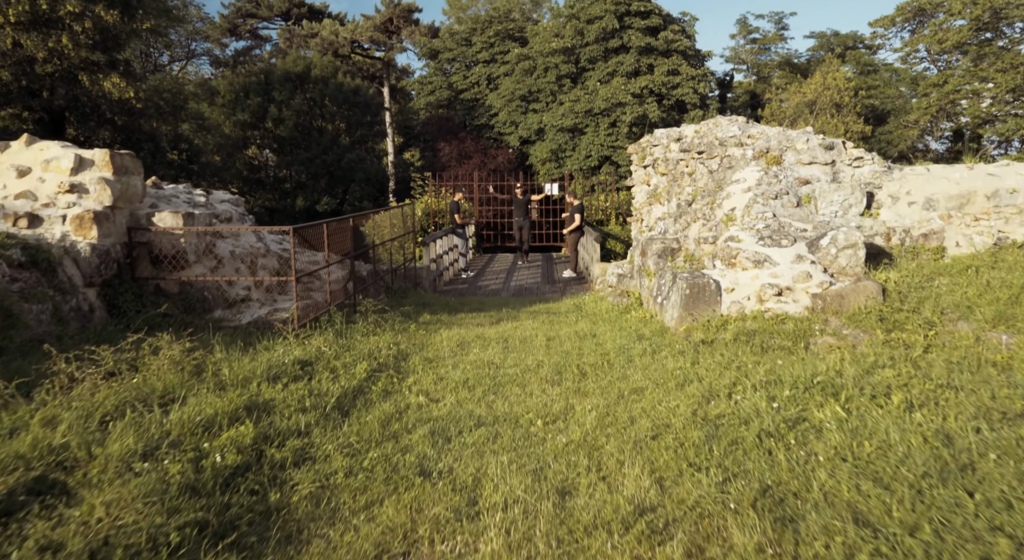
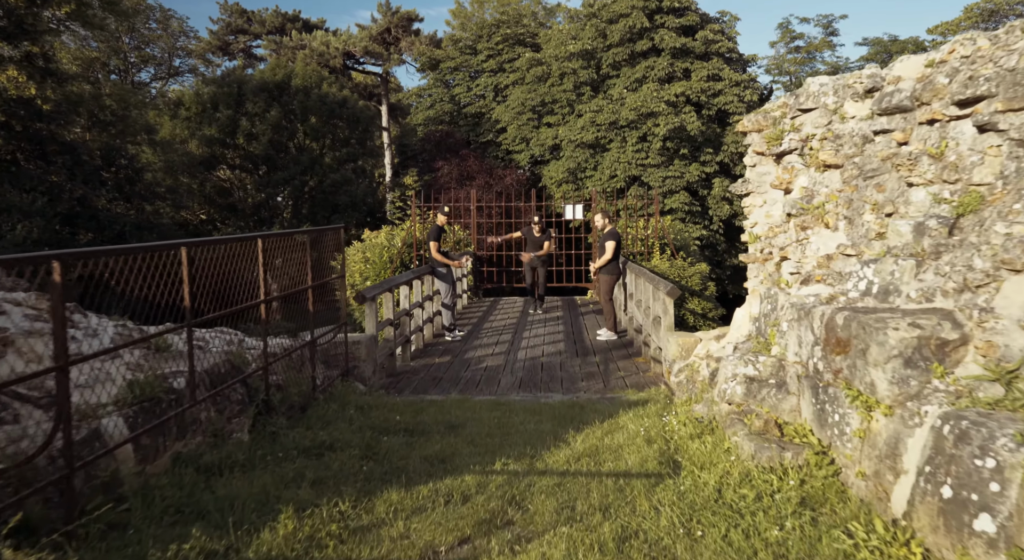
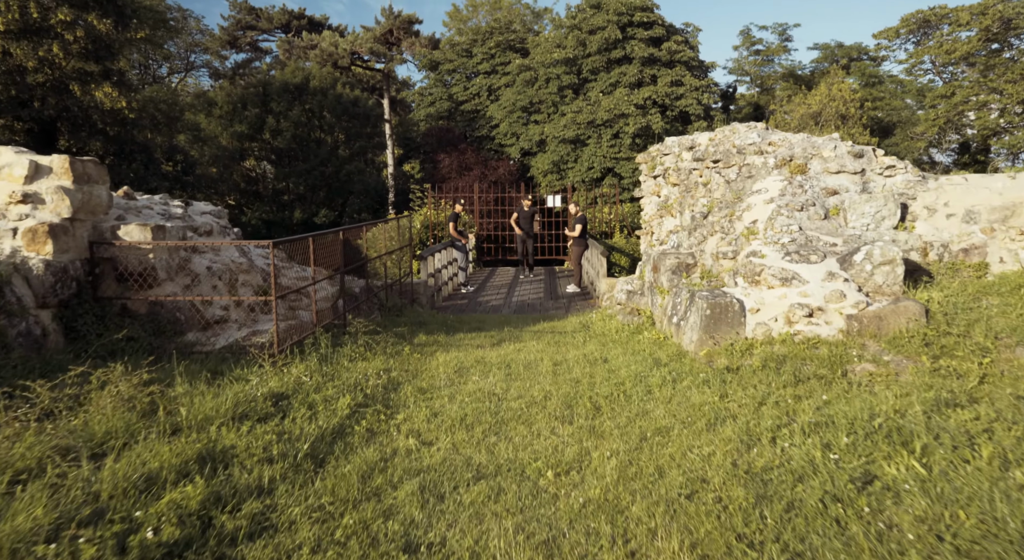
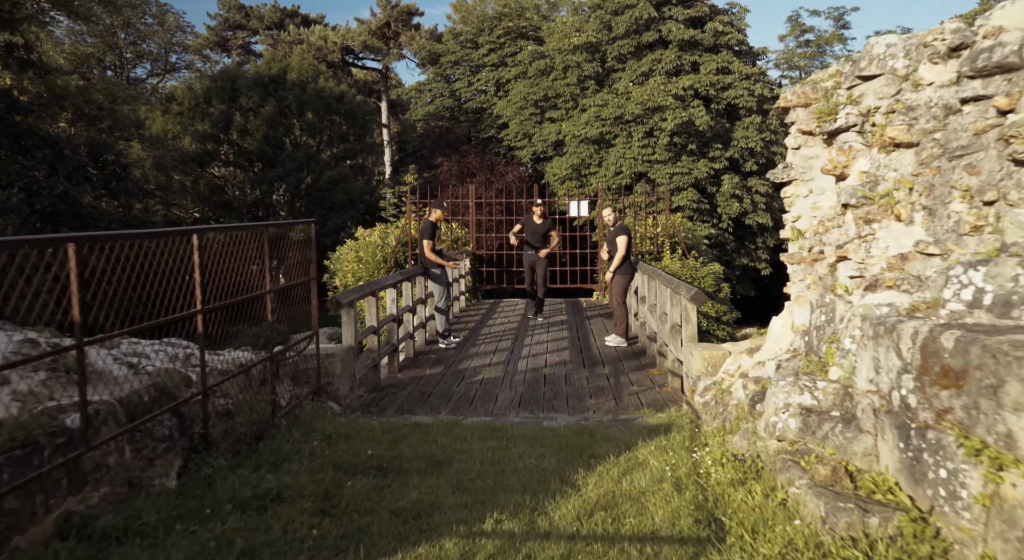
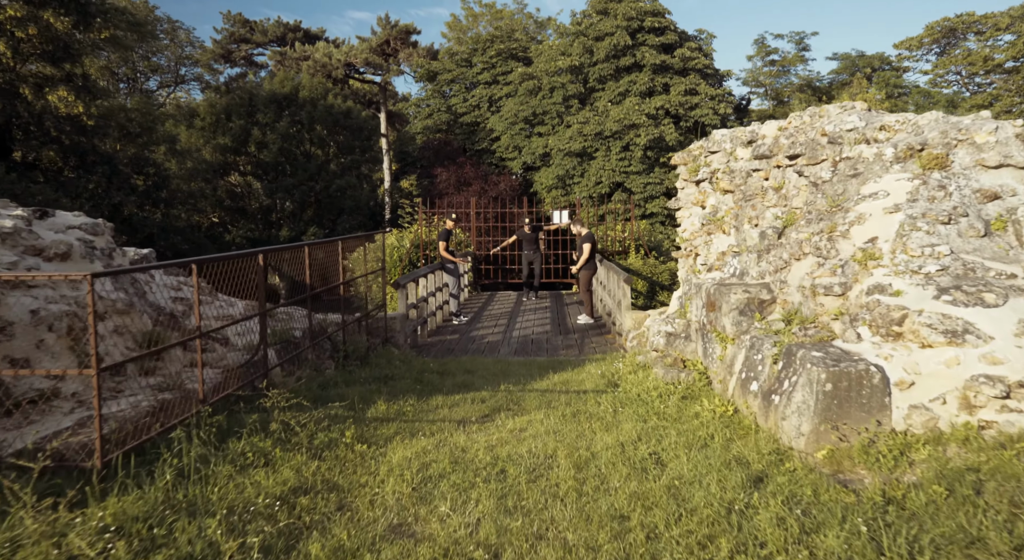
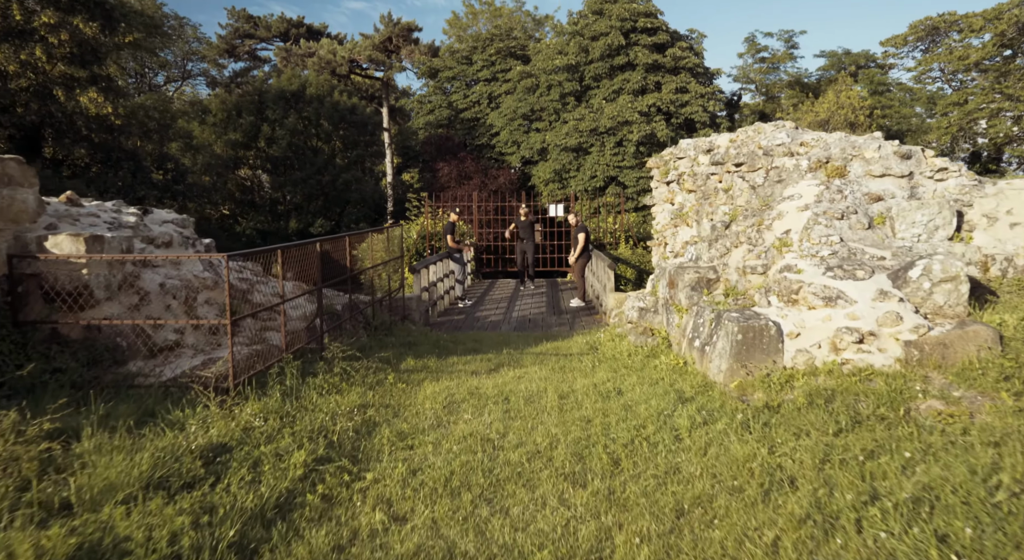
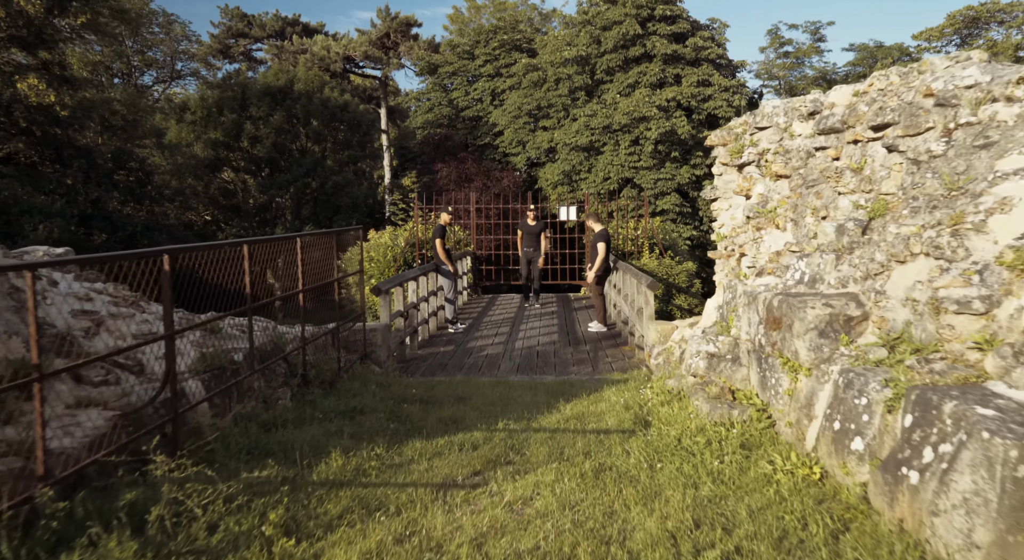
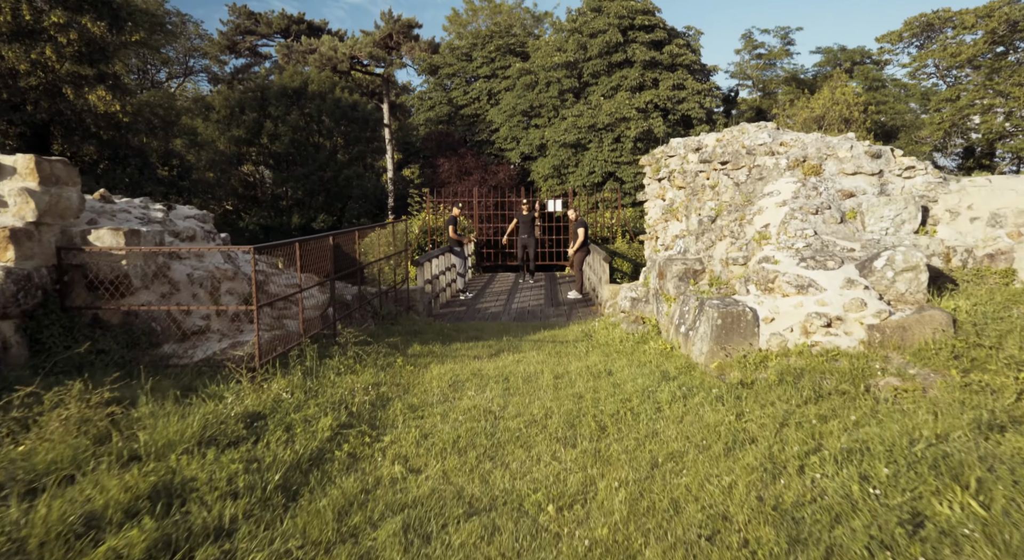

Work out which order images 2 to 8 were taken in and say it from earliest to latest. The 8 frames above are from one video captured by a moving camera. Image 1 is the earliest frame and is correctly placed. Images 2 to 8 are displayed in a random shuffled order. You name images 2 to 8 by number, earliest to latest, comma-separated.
3, 8, 6, 5, 7, 2, 4
